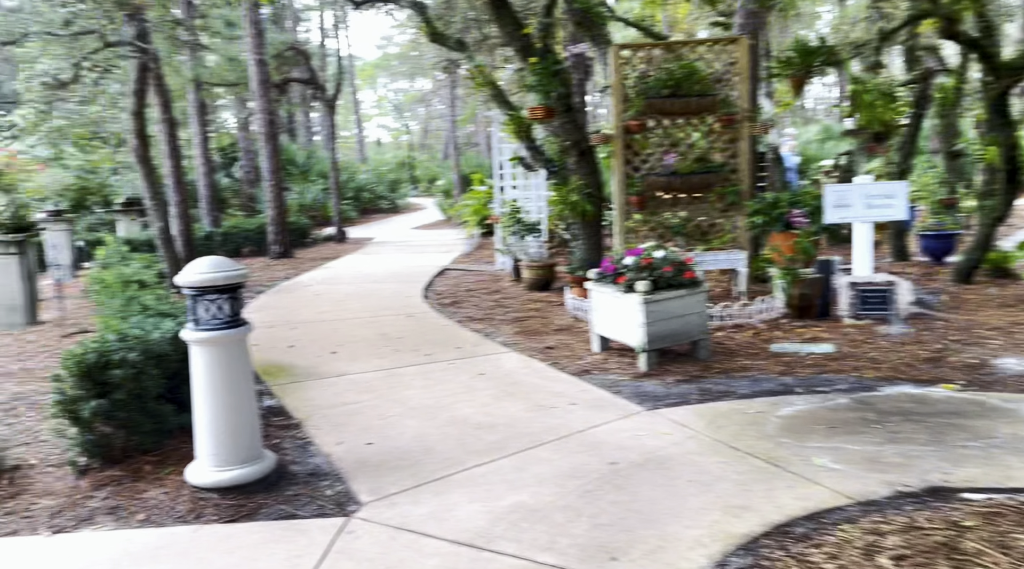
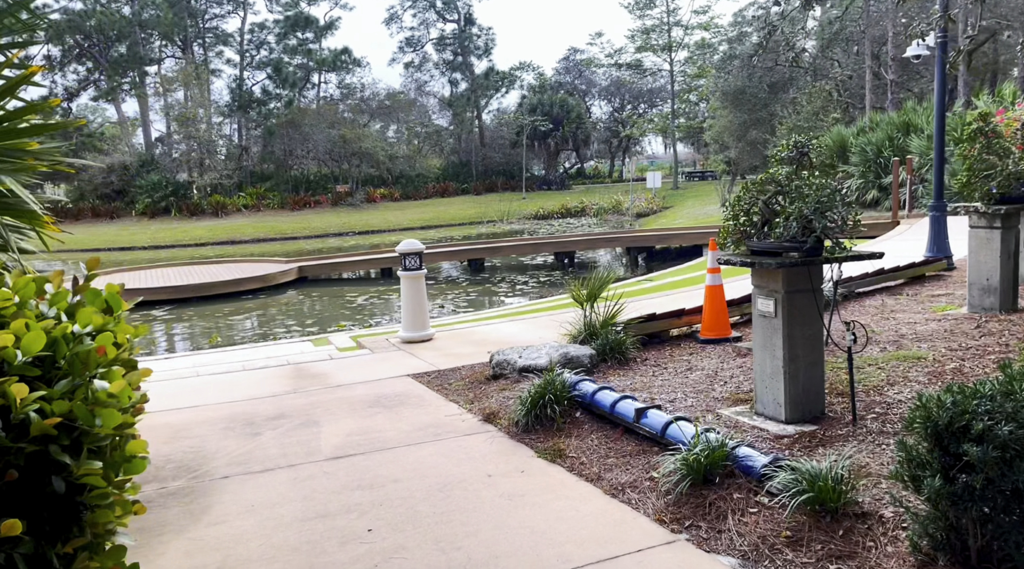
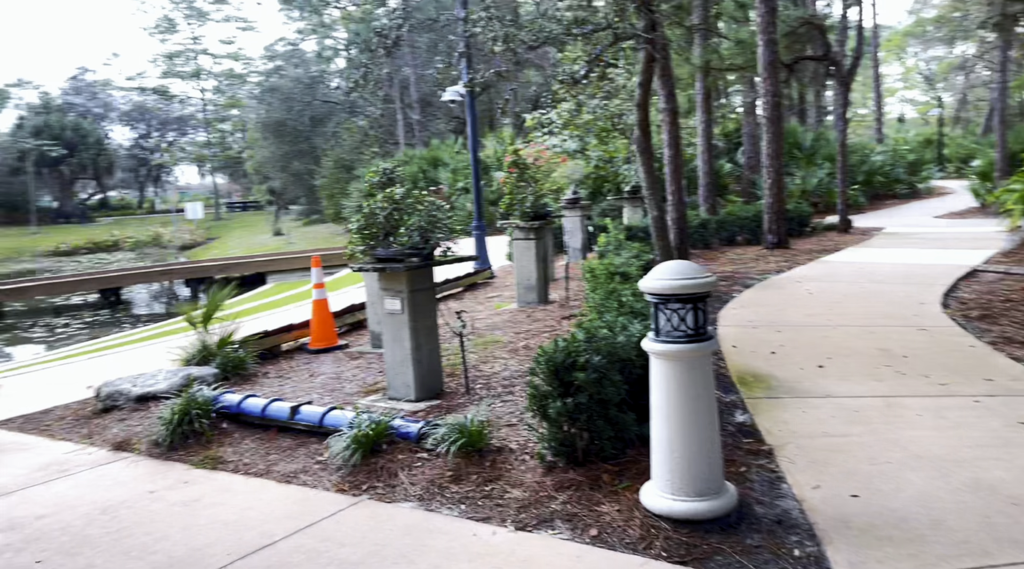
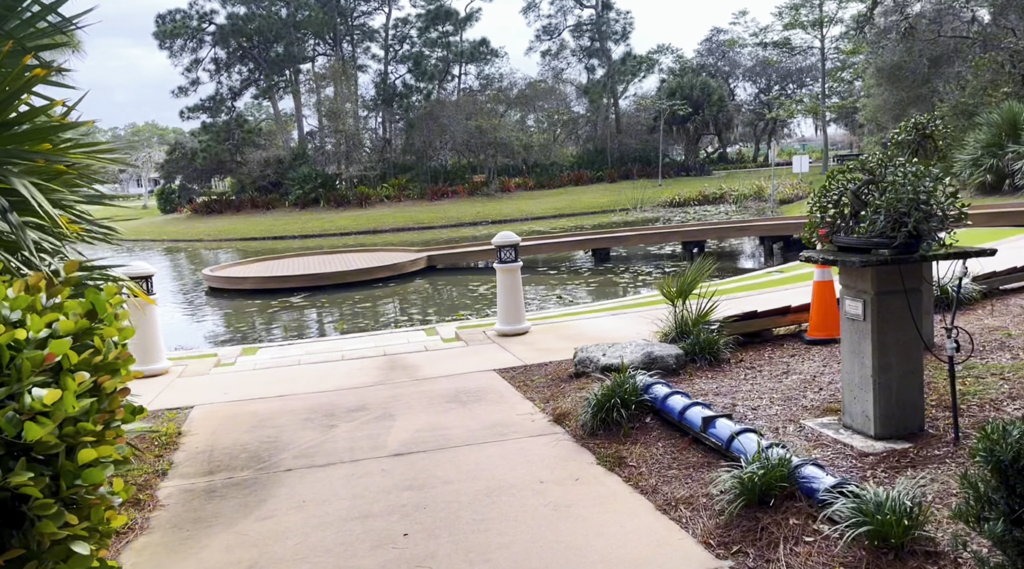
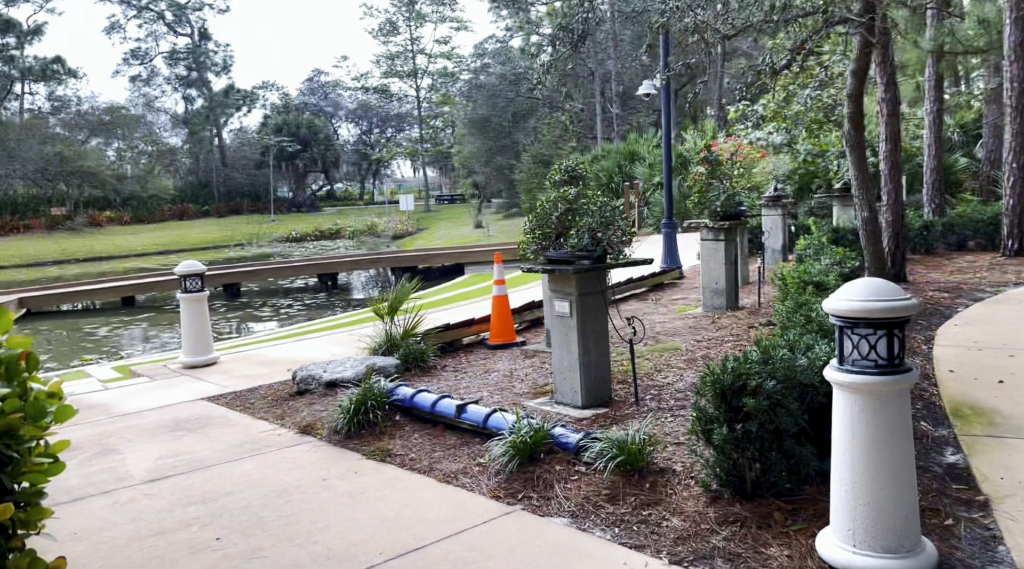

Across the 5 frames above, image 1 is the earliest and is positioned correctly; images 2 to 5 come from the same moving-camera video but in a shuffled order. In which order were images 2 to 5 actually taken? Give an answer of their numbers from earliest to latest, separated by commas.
3, 5, 2, 4
